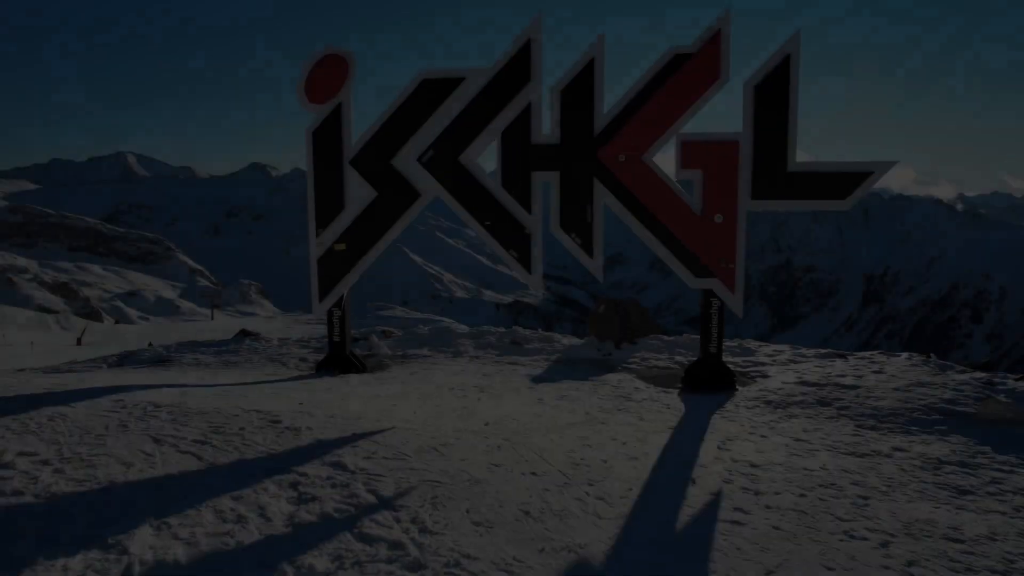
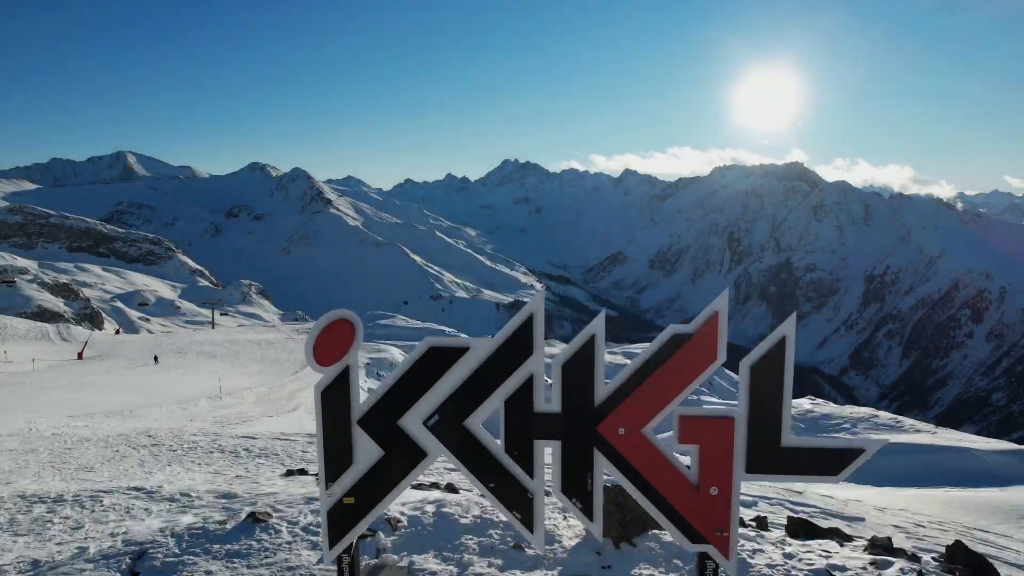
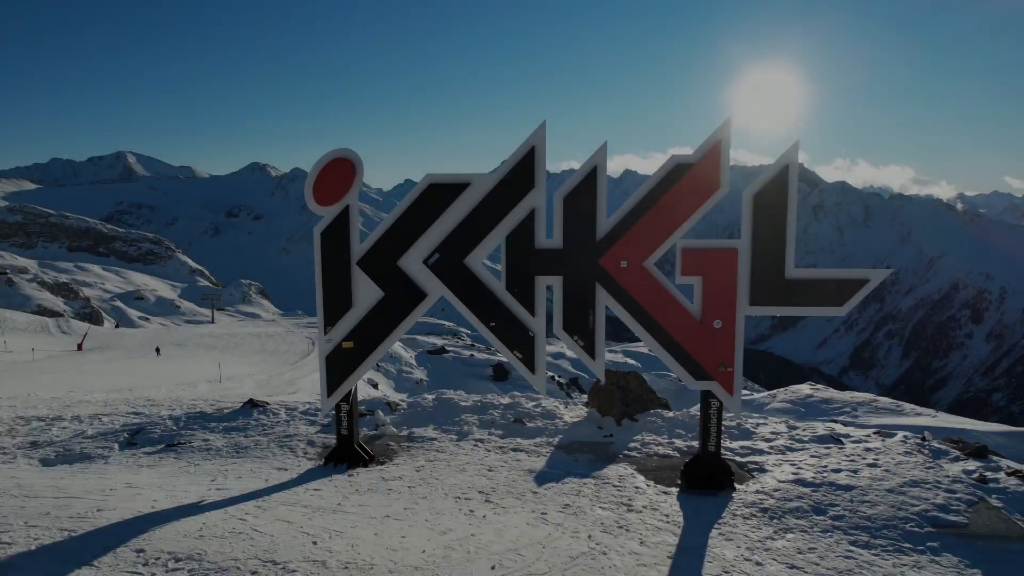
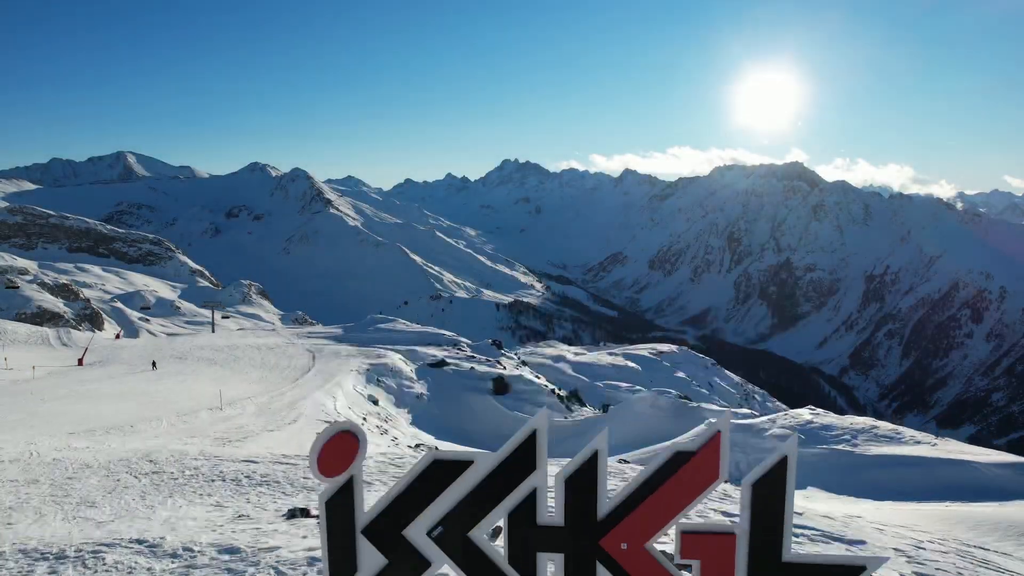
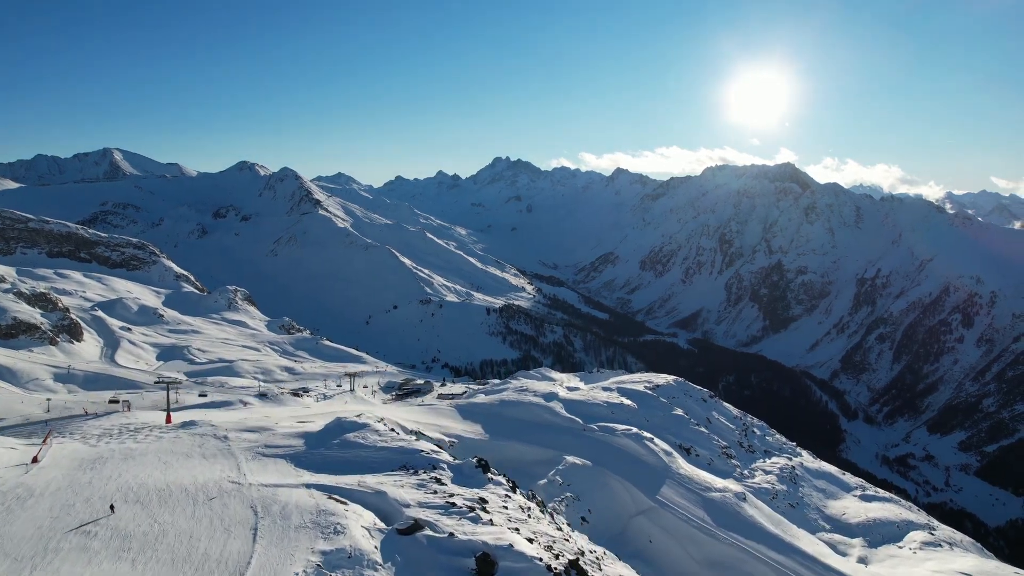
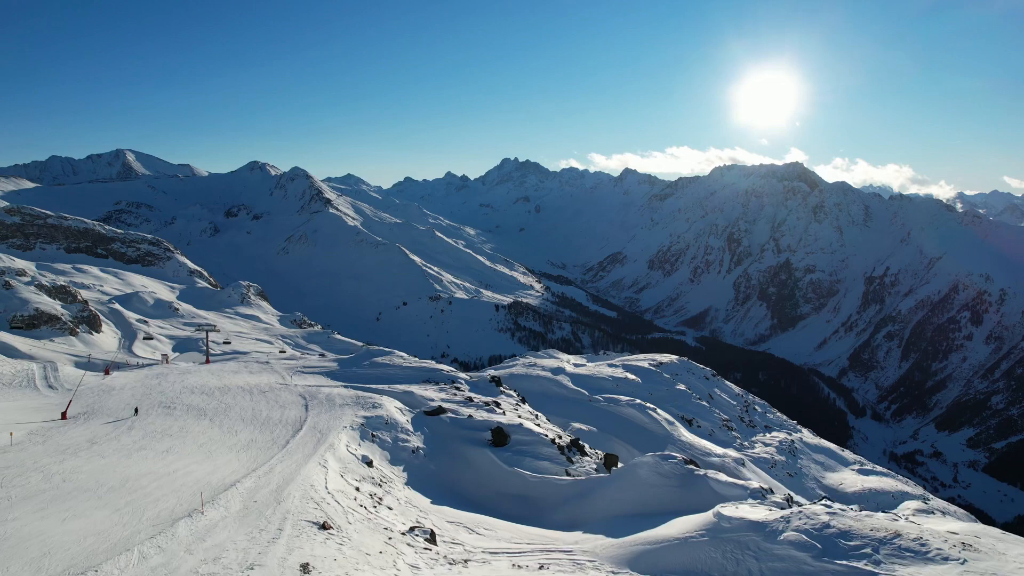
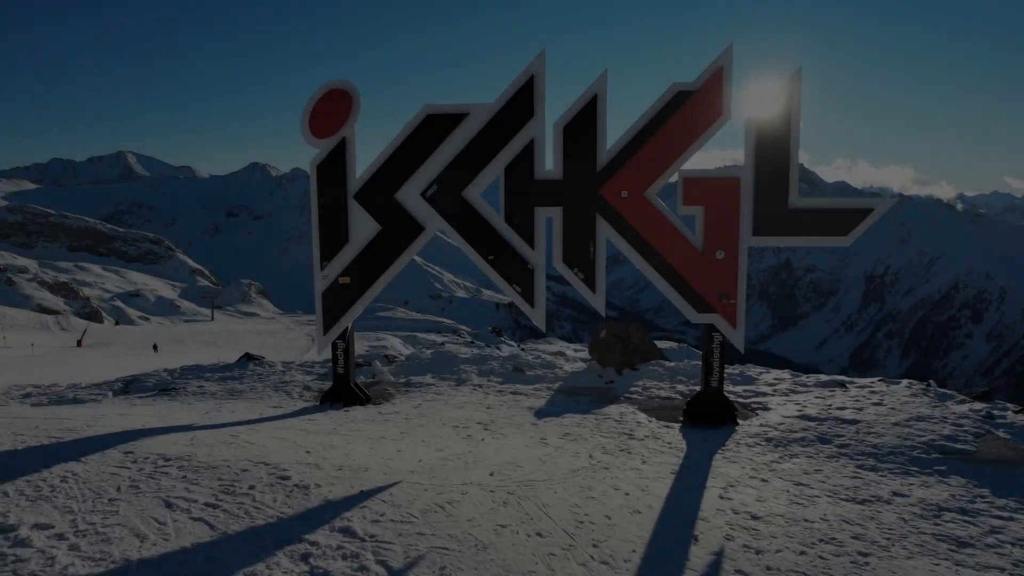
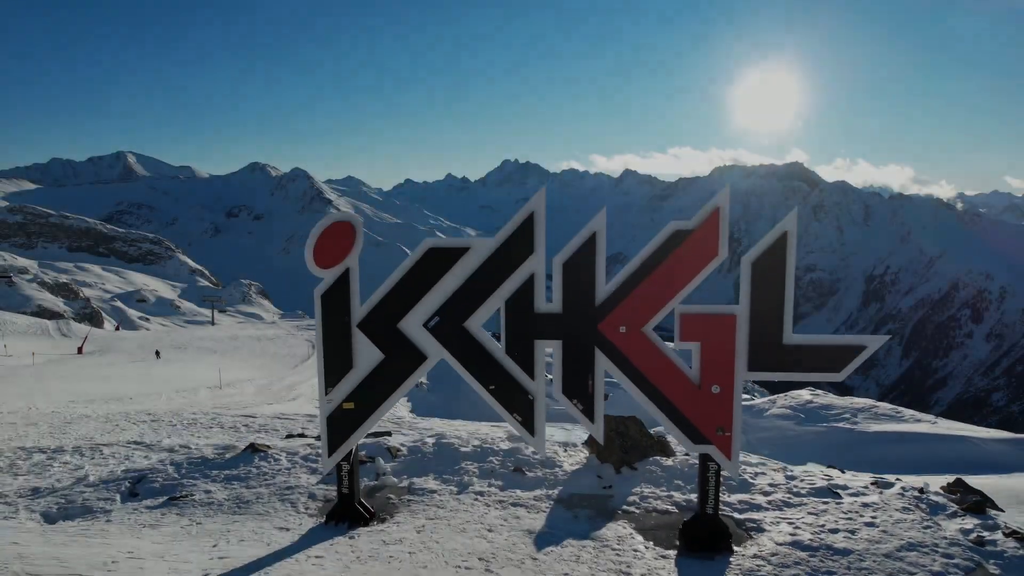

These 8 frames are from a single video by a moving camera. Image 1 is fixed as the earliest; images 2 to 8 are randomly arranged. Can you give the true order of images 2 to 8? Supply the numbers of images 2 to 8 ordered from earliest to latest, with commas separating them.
7, 3, 8, 2, 4, 6, 5
